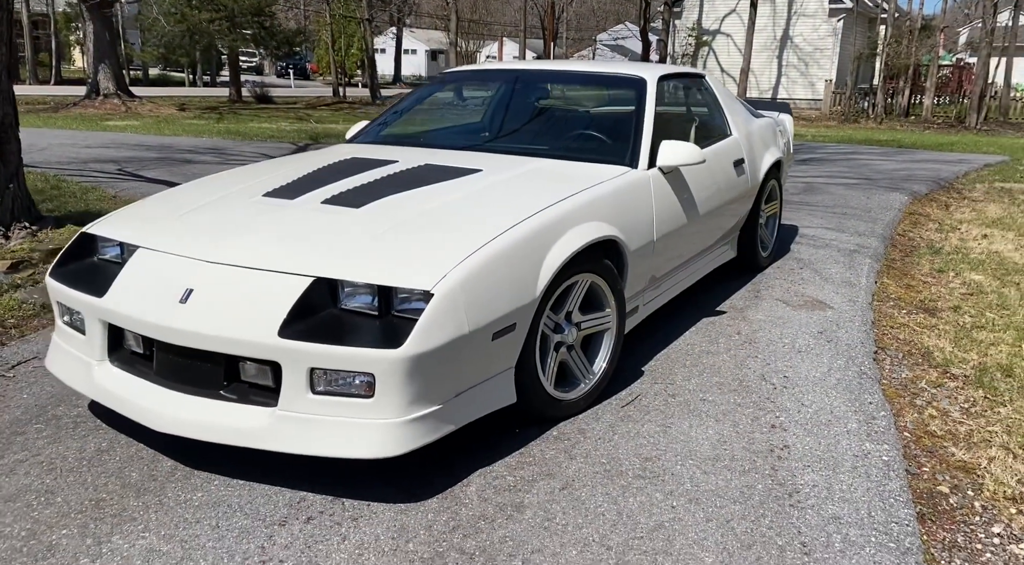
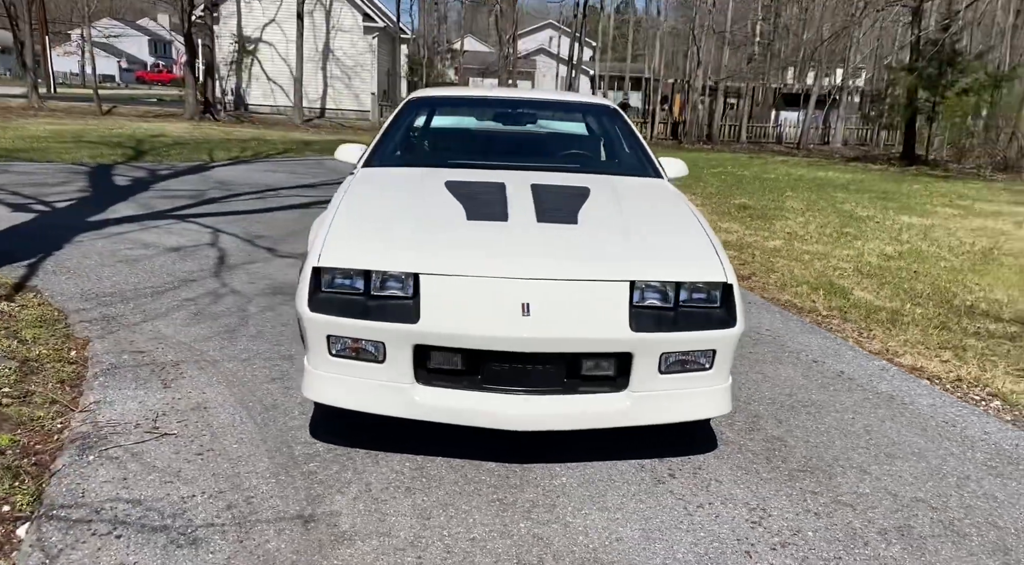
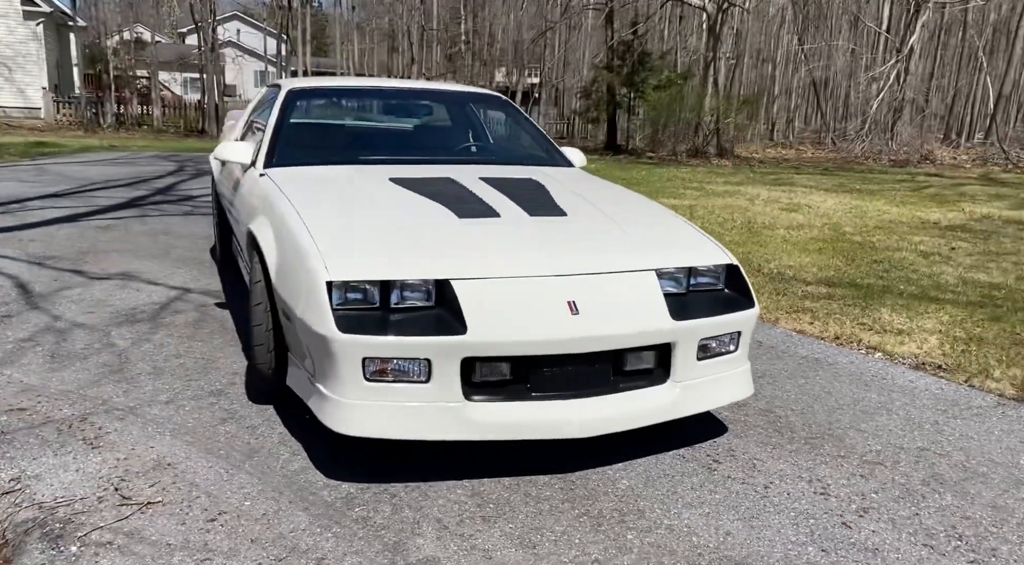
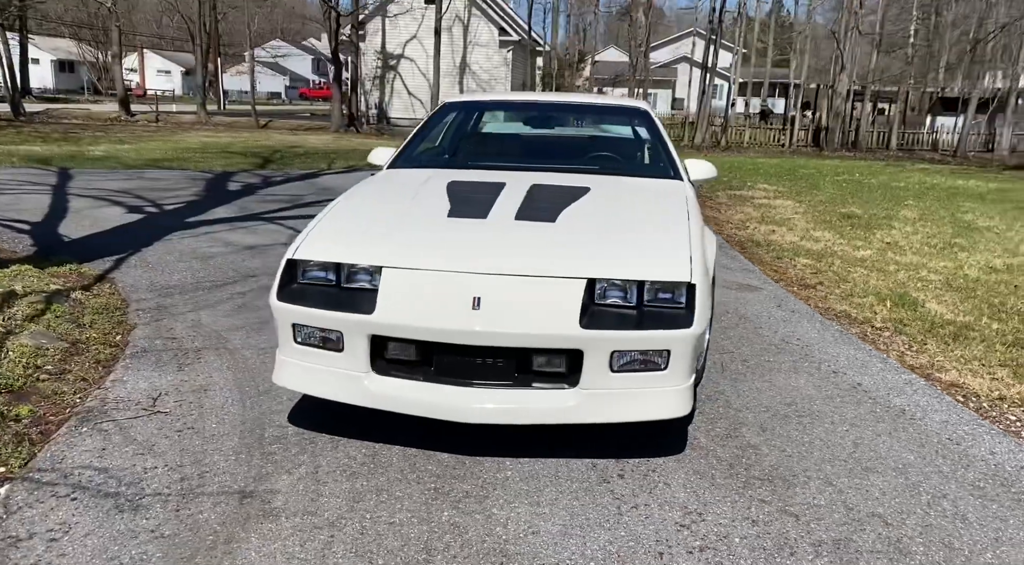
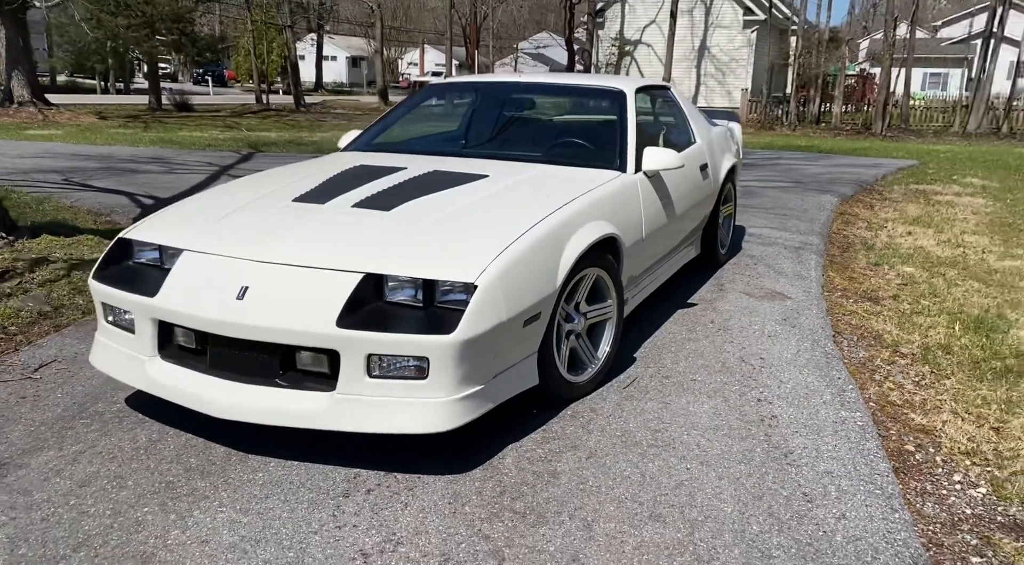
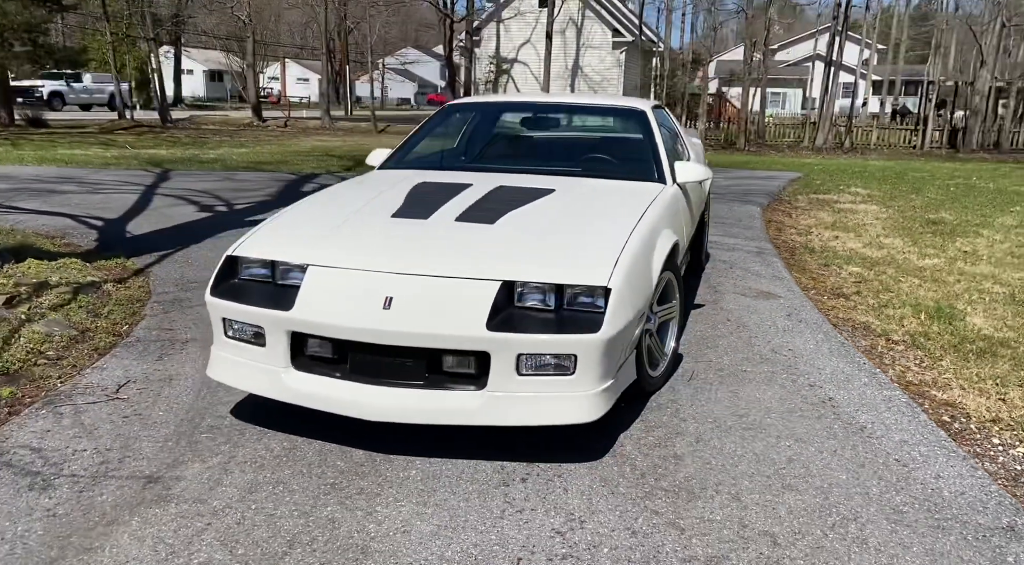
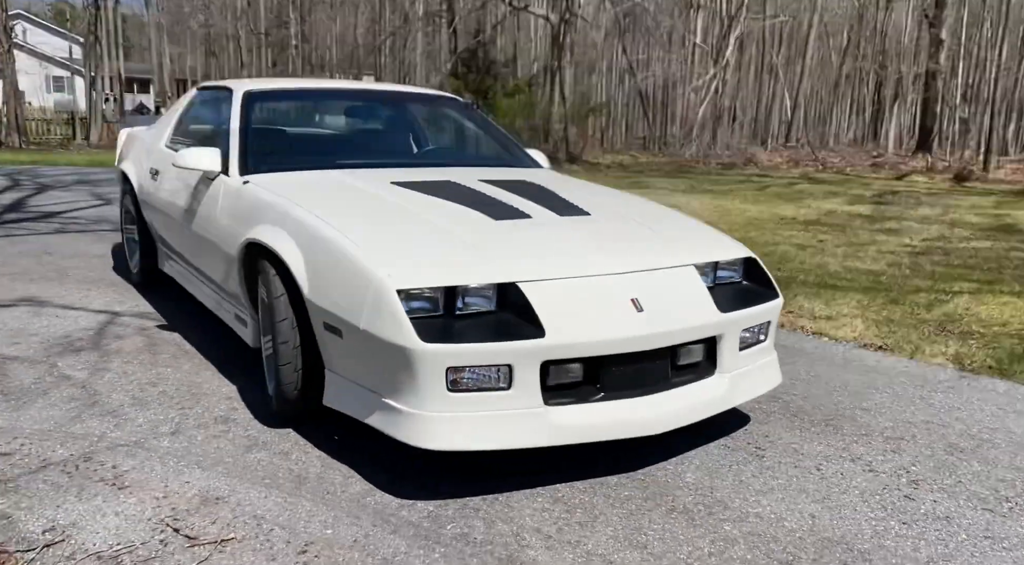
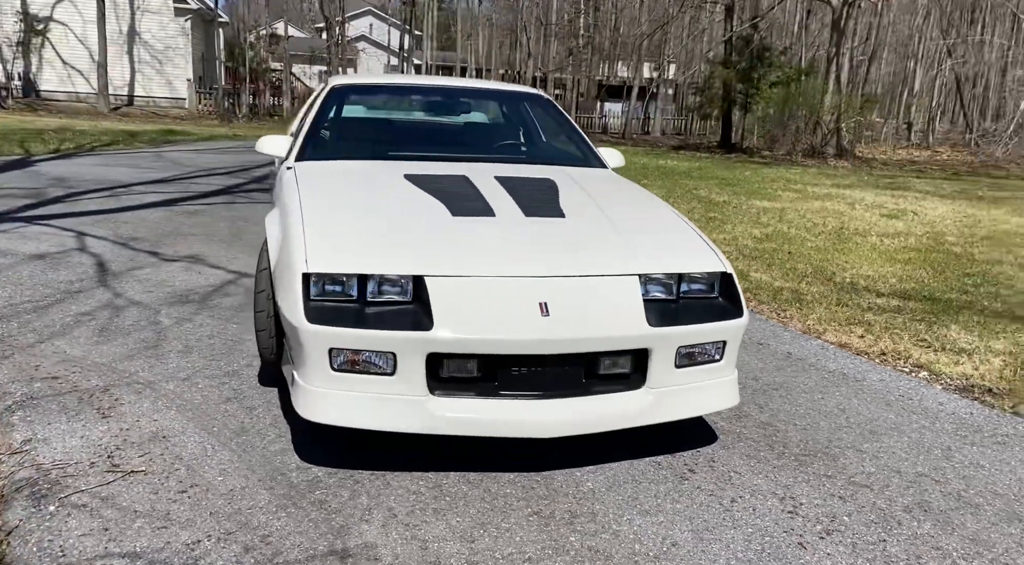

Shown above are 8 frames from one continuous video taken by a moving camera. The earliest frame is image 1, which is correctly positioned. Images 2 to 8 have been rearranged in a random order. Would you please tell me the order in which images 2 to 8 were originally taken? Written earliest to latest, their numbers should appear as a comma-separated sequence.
5, 6, 4, 2, 8, 3, 7
